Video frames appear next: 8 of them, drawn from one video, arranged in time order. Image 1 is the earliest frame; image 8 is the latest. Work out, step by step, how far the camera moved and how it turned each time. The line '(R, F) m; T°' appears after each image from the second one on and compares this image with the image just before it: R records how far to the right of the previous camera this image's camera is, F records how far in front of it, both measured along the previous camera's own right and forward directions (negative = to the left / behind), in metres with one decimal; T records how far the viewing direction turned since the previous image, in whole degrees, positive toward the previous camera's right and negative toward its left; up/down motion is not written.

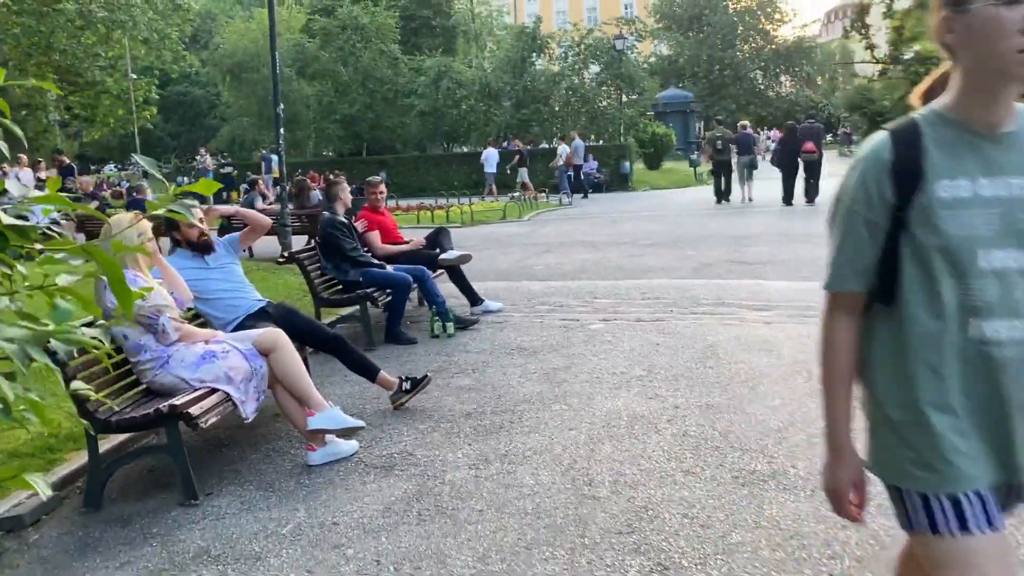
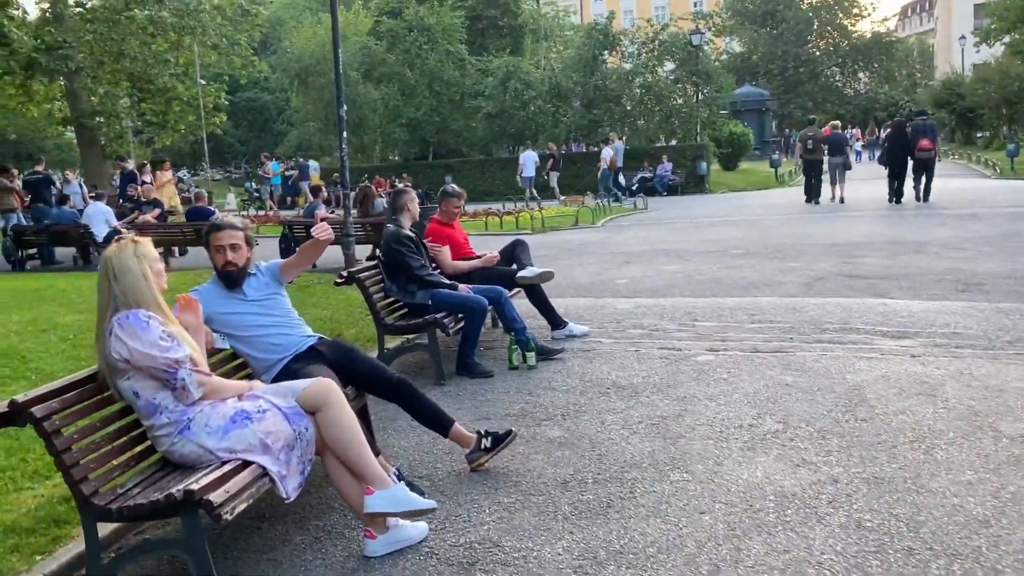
(-0.2, +1.2) m; -4°
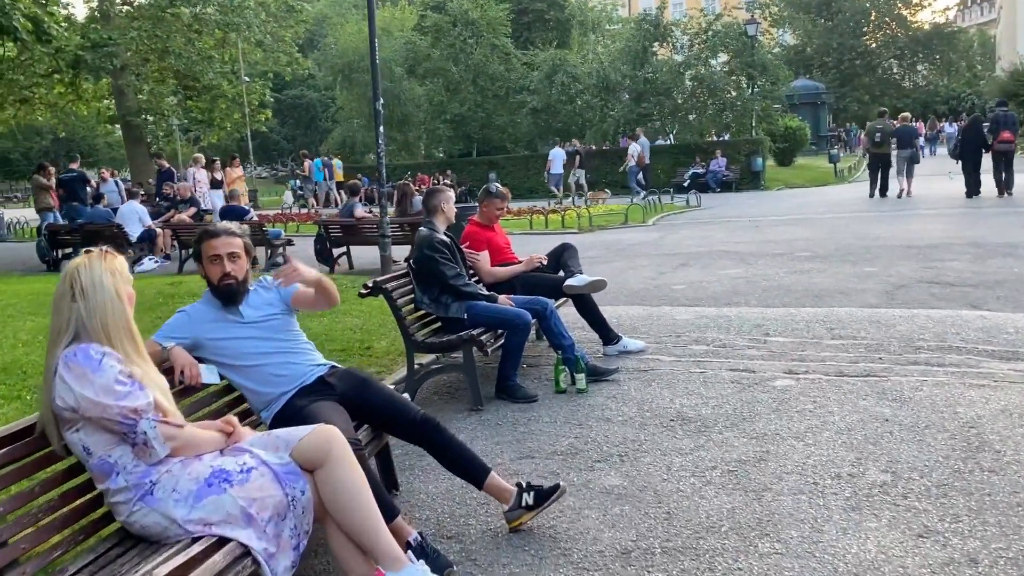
(0.0, +0.9) m; -3°
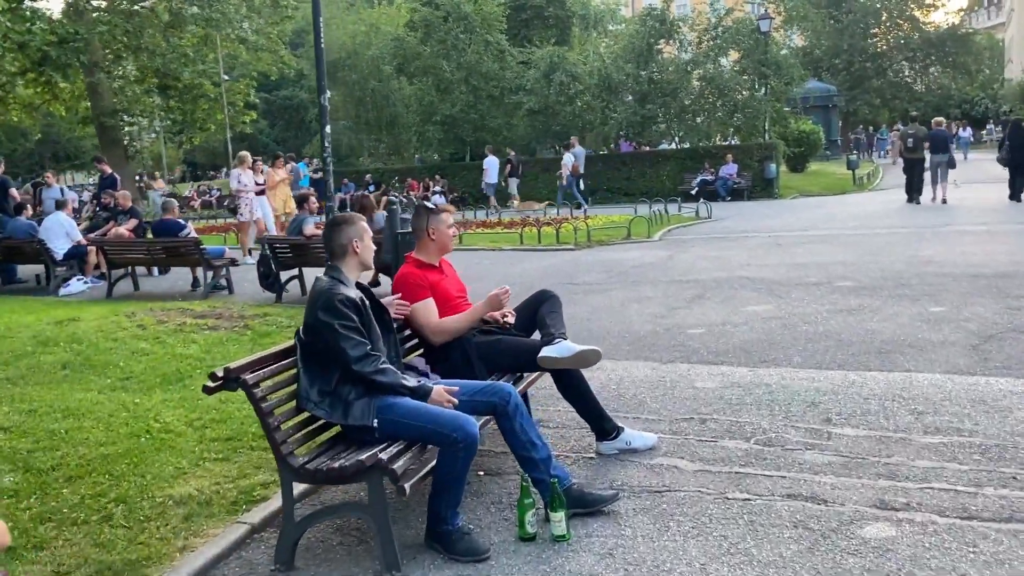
(+0.3, +2.4) m; 0°
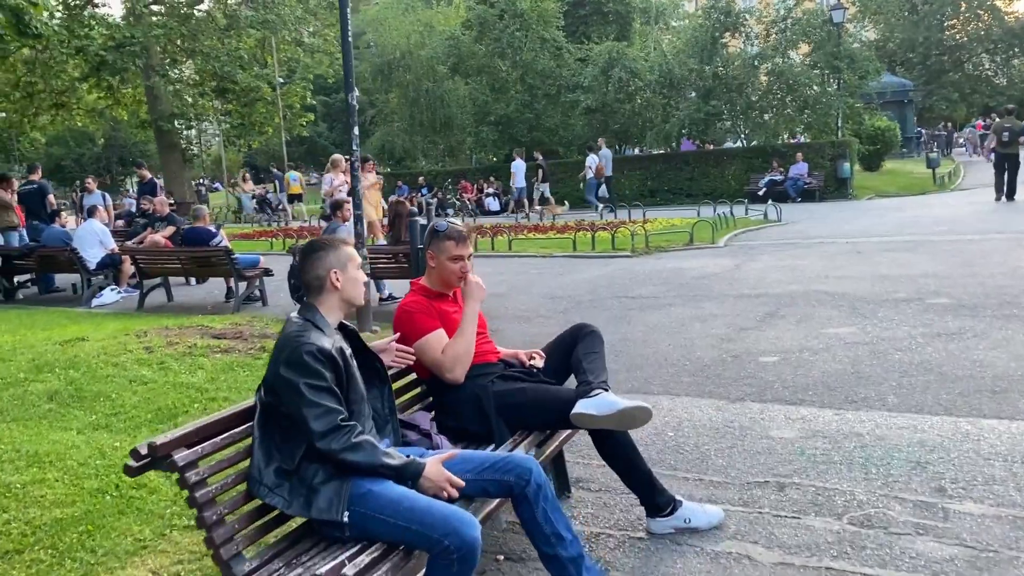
(+0.2, +1.1) m; -4°
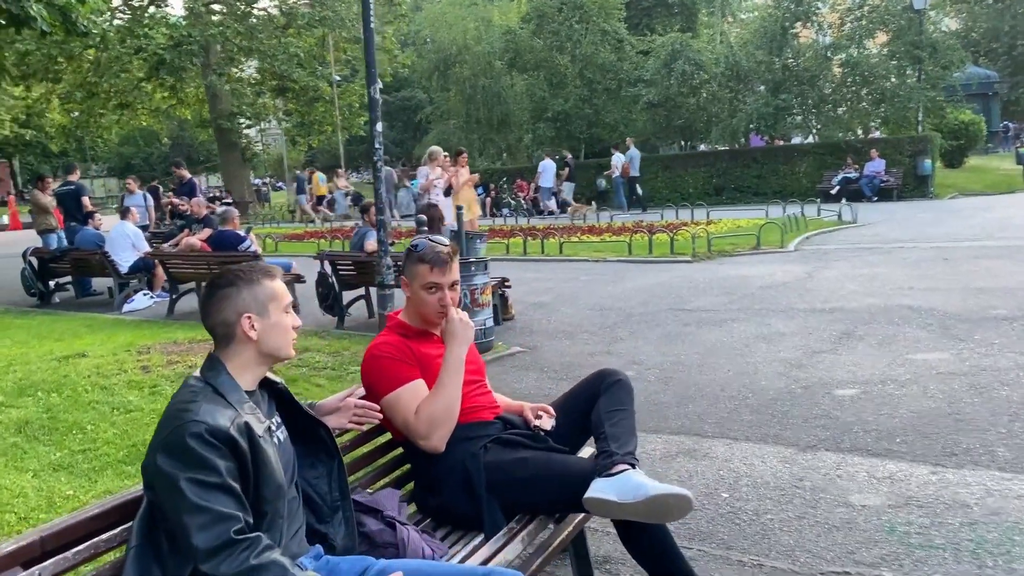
(+0.2, +1.0) m; -4°
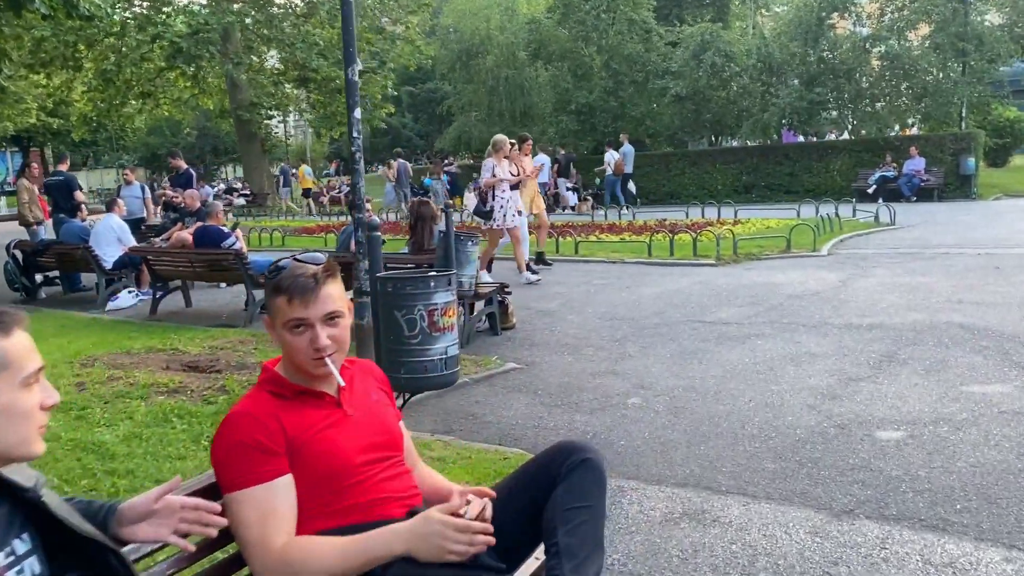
(+0.3, +1.0) m; -2°
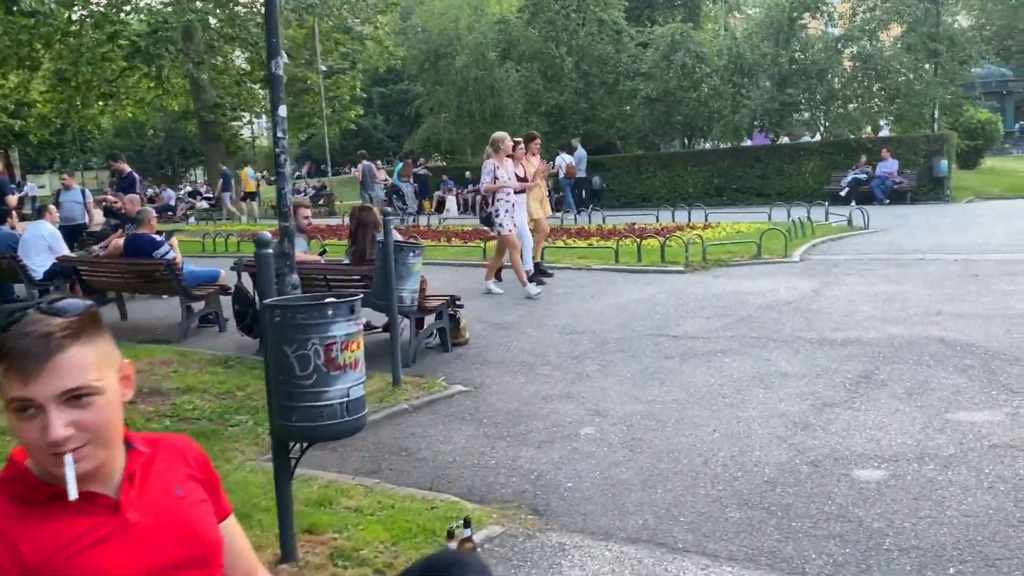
(+0.3, +0.7) m; +2°
